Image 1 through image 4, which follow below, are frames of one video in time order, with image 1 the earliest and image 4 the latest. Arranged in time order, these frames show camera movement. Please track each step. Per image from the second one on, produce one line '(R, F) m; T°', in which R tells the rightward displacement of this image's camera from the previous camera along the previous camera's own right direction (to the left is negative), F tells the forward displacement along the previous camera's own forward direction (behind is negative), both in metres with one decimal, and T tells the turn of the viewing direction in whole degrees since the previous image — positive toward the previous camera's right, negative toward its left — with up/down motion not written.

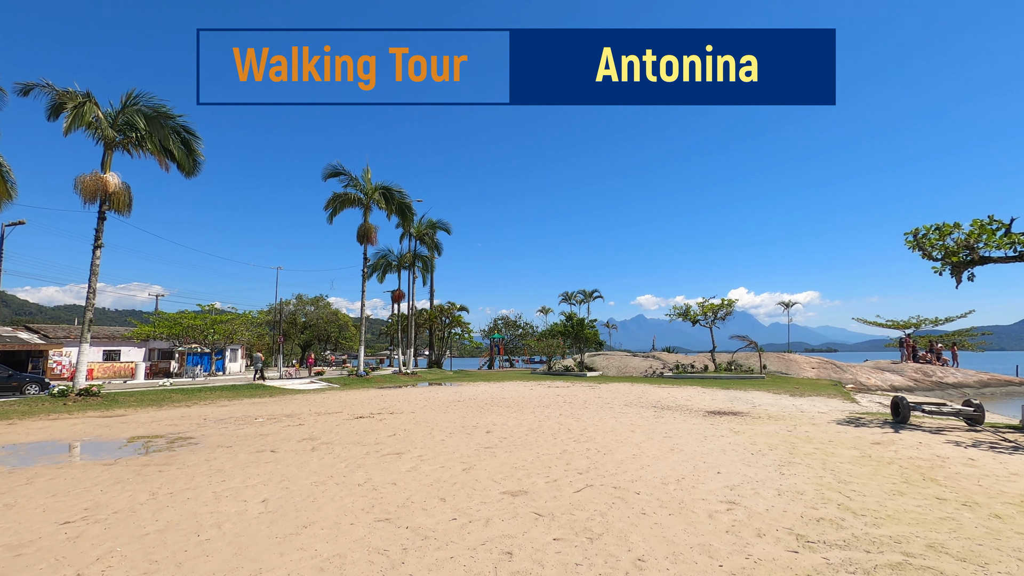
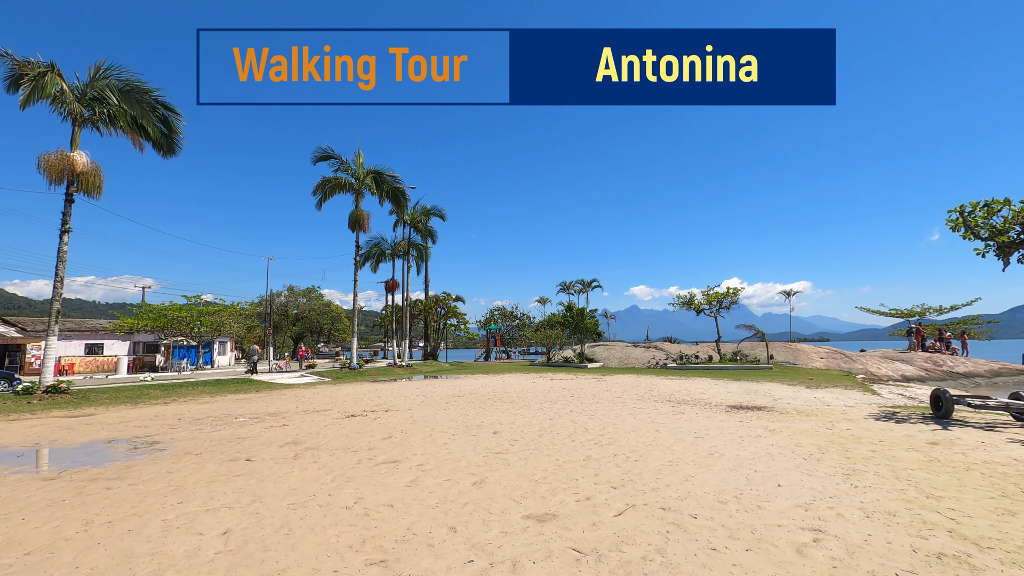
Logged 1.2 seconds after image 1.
(-0.4, +1.3) m; +1°
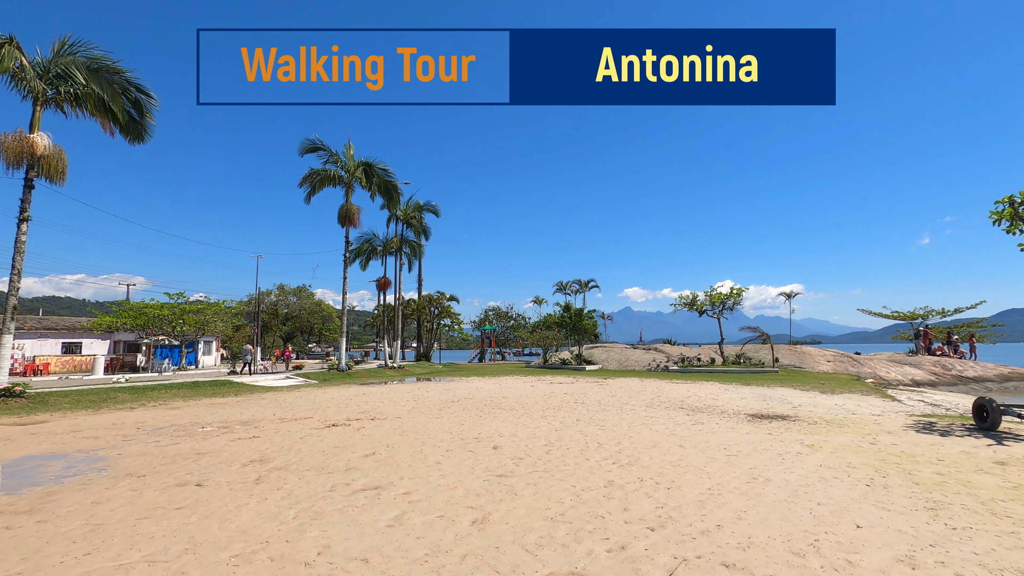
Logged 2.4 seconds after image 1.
(-0.2, +1.3) m; +1°
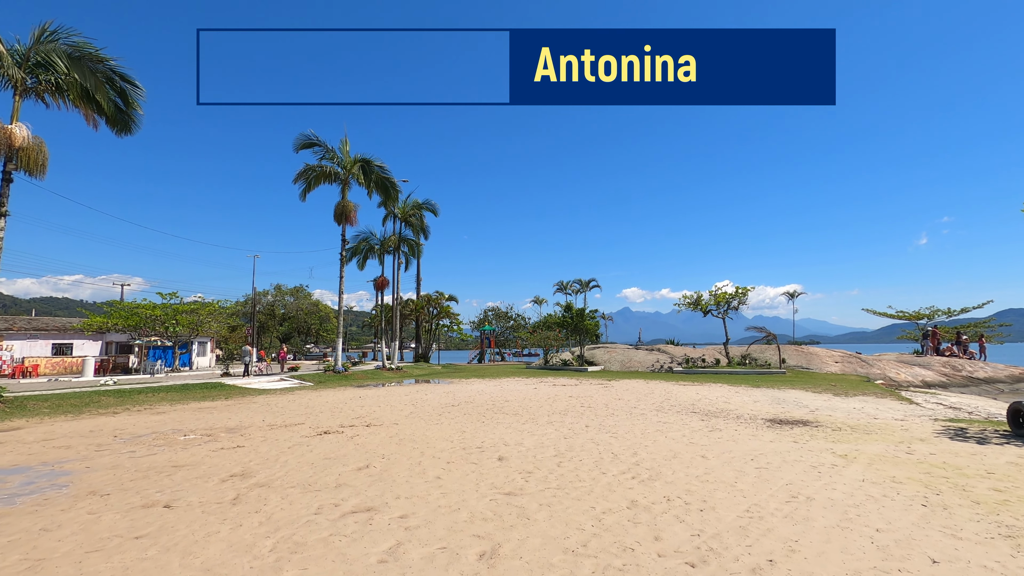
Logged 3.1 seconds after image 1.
(-0.2, +0.7) m; 0°
